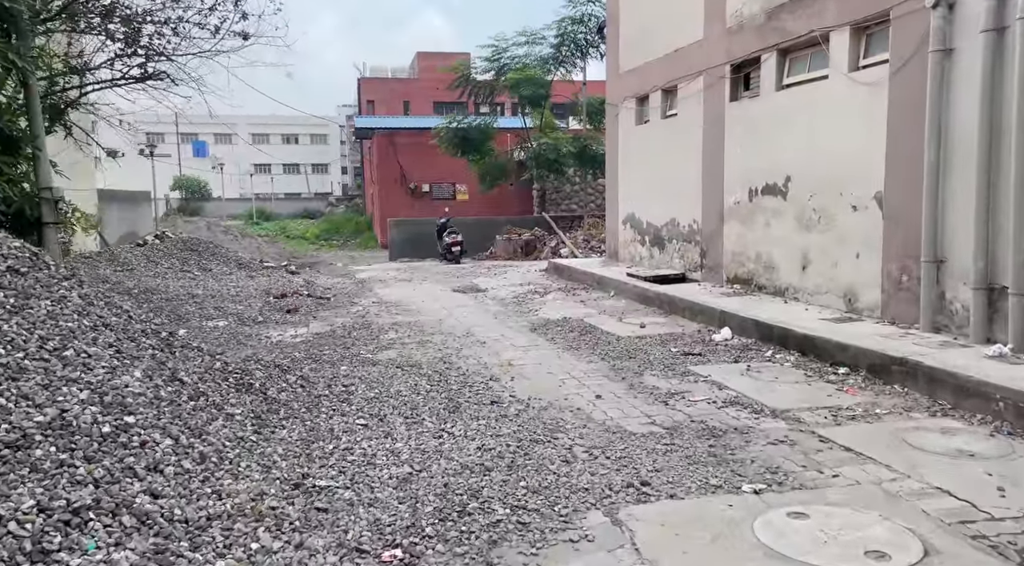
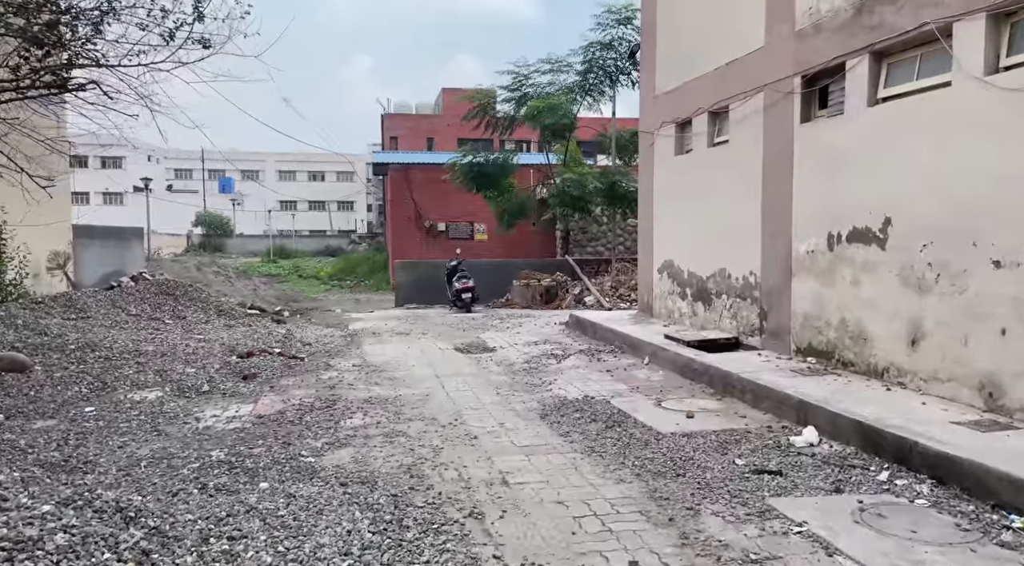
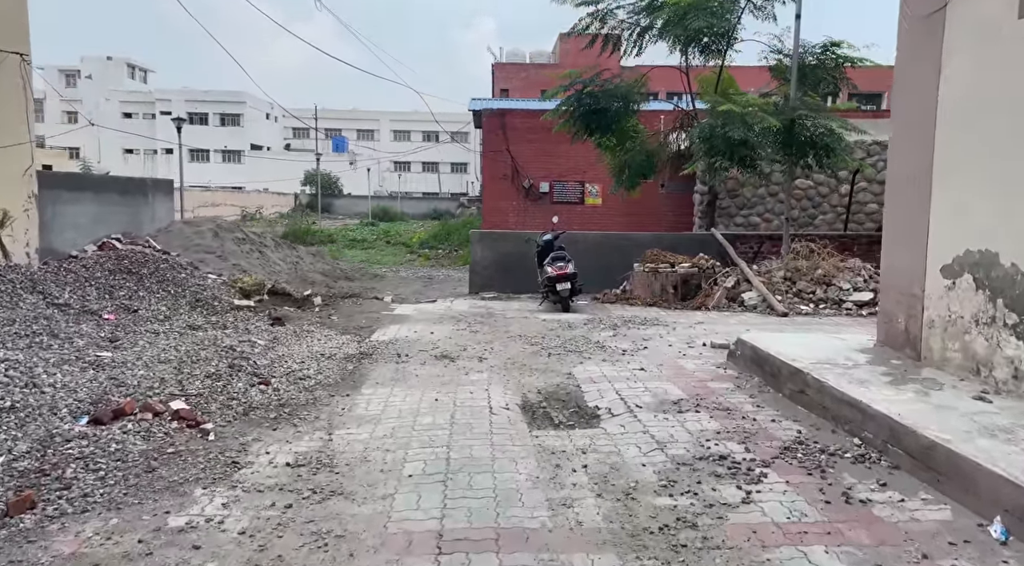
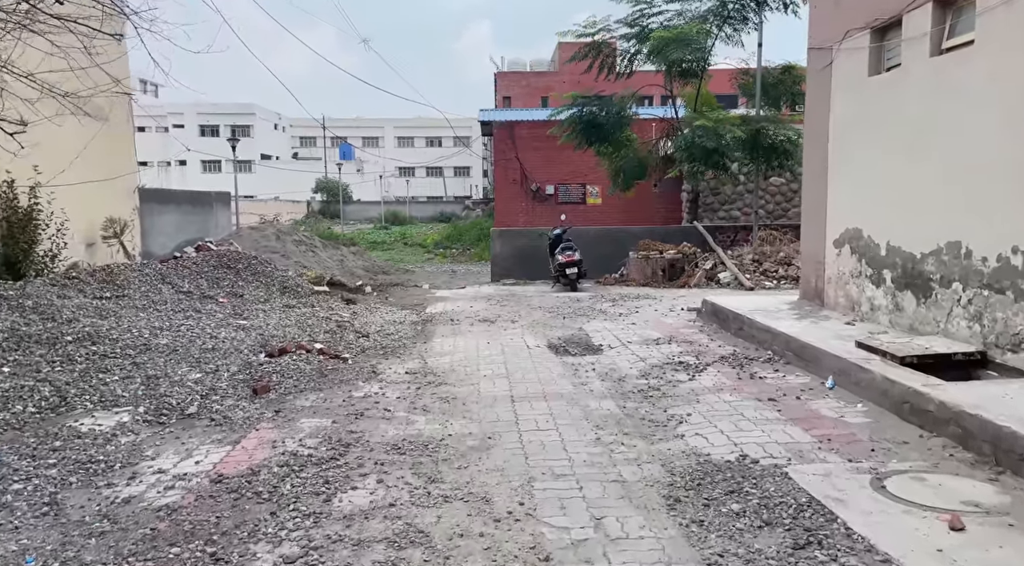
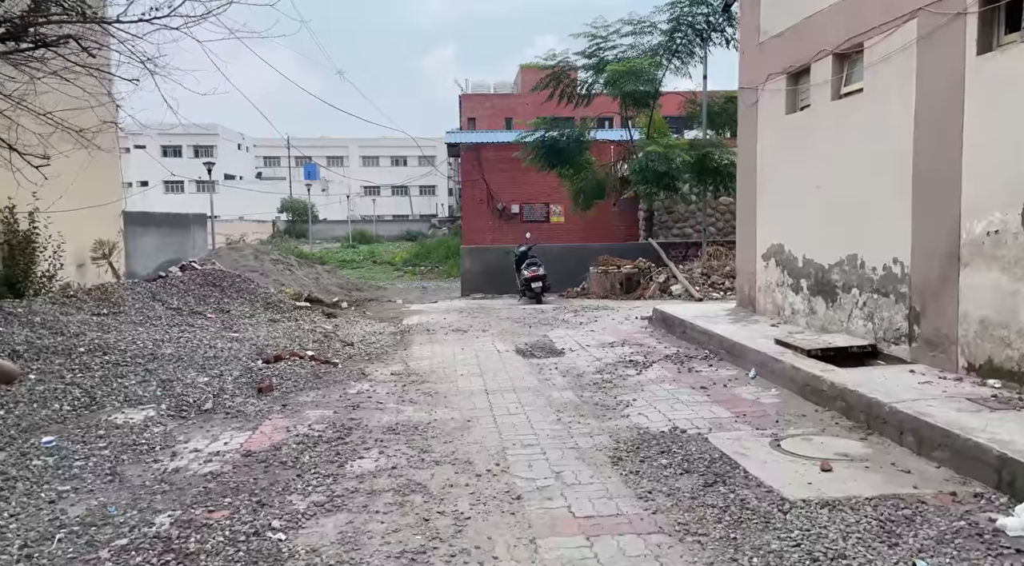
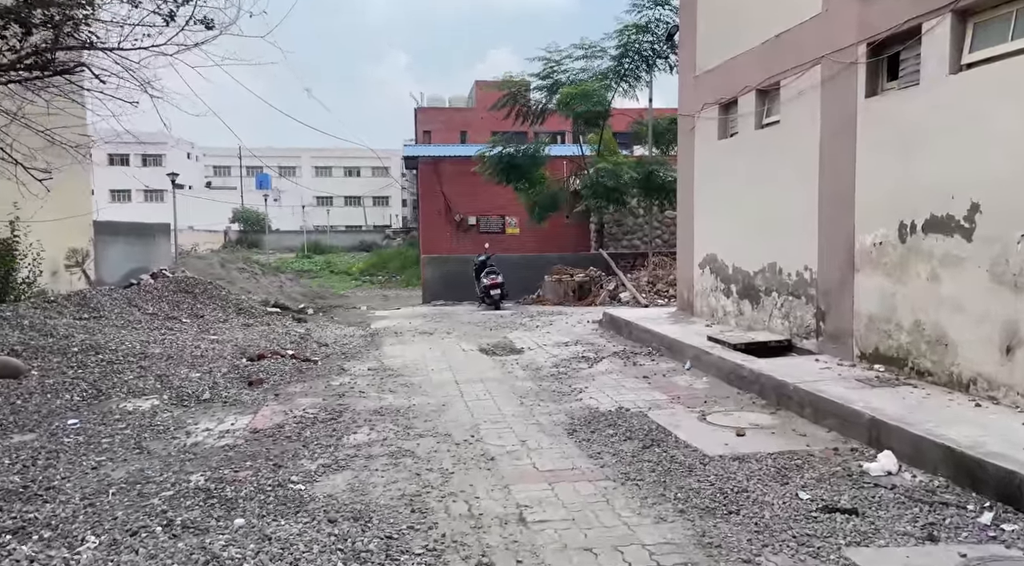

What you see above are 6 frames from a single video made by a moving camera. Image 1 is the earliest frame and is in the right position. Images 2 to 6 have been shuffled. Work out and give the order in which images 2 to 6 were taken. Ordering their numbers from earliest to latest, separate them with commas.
2, 6, 5, 4, 3
